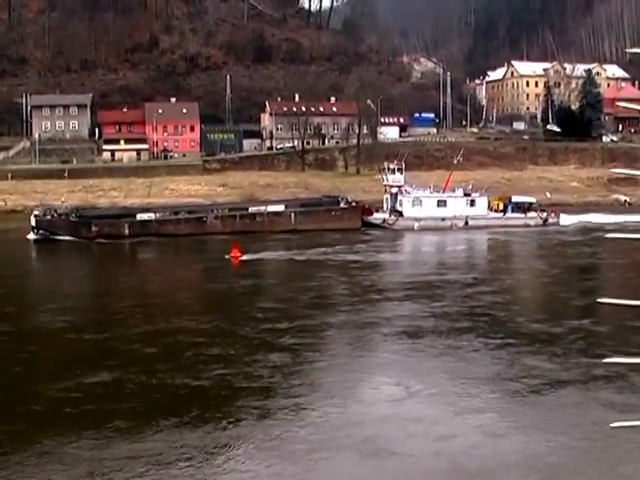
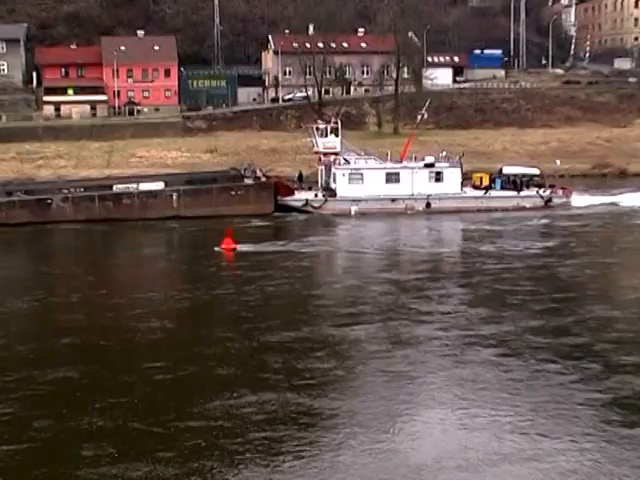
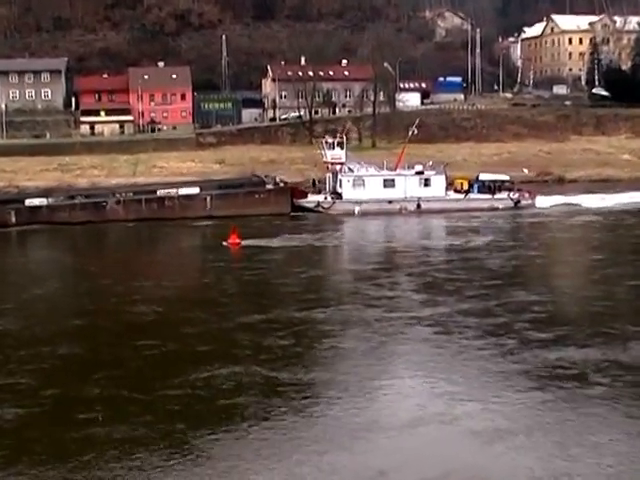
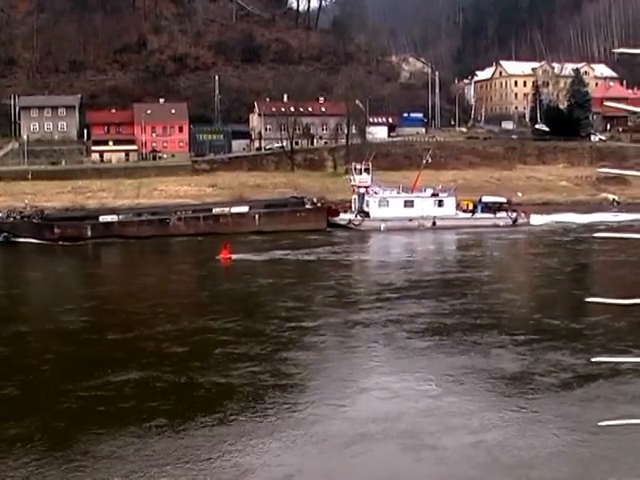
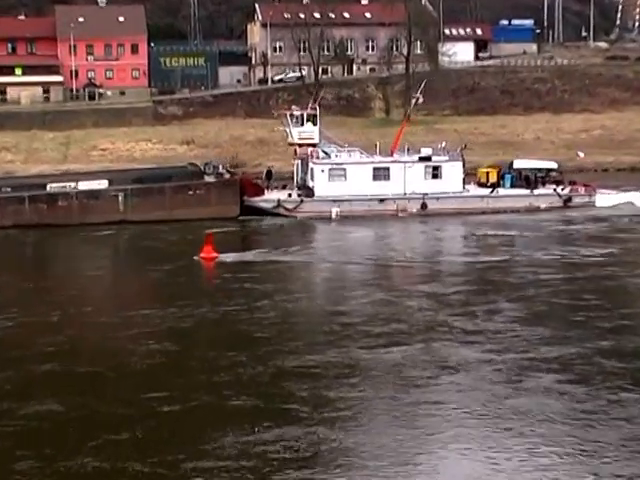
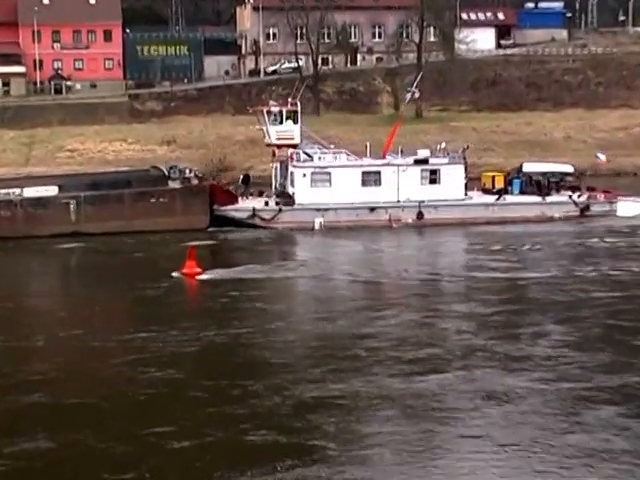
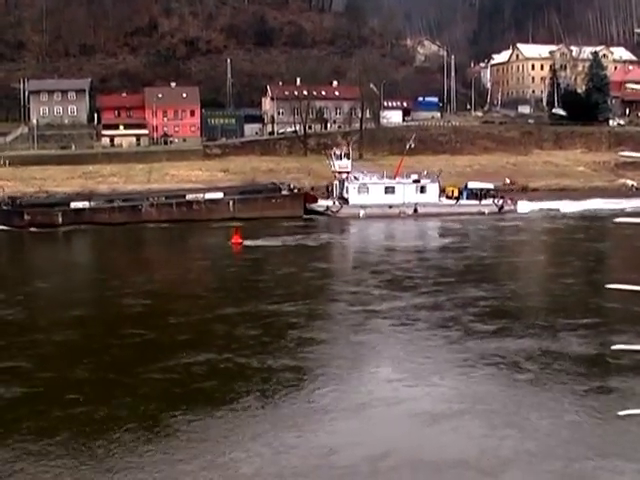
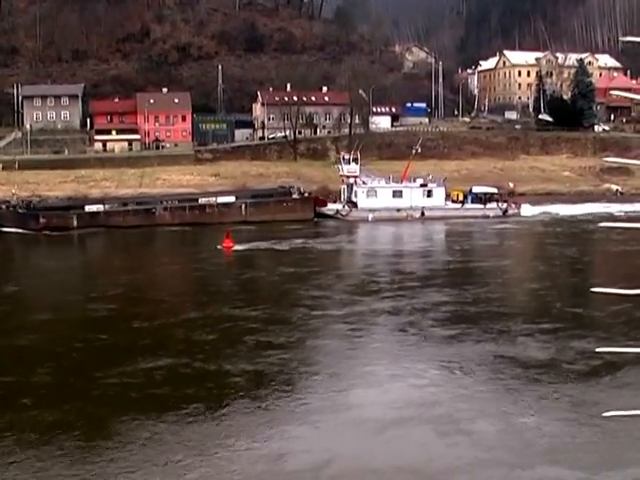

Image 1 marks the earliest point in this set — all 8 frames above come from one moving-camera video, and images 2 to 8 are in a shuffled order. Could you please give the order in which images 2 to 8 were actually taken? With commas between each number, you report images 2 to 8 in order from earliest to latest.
4, 8, 7, 3, 2, 5, 6
